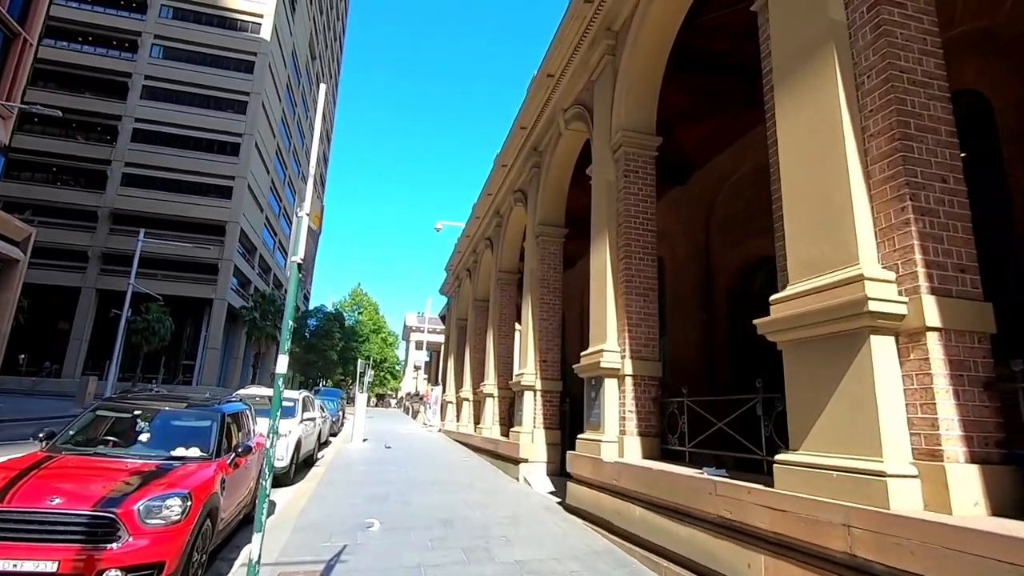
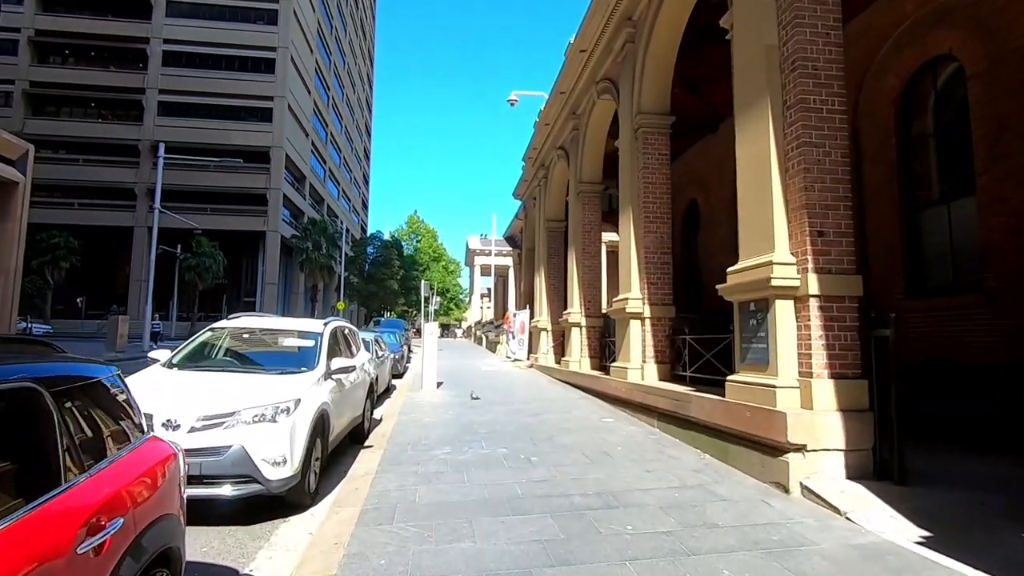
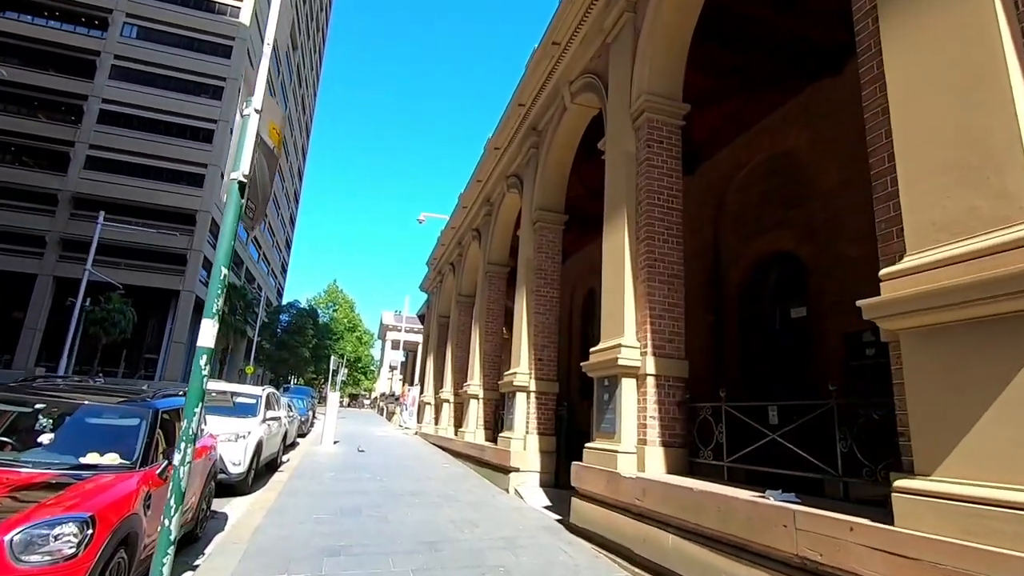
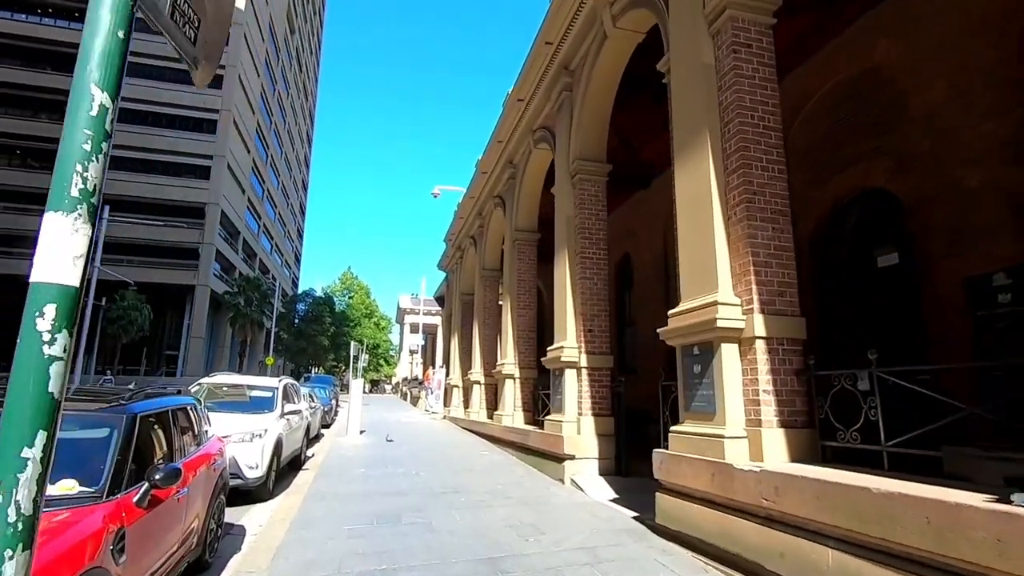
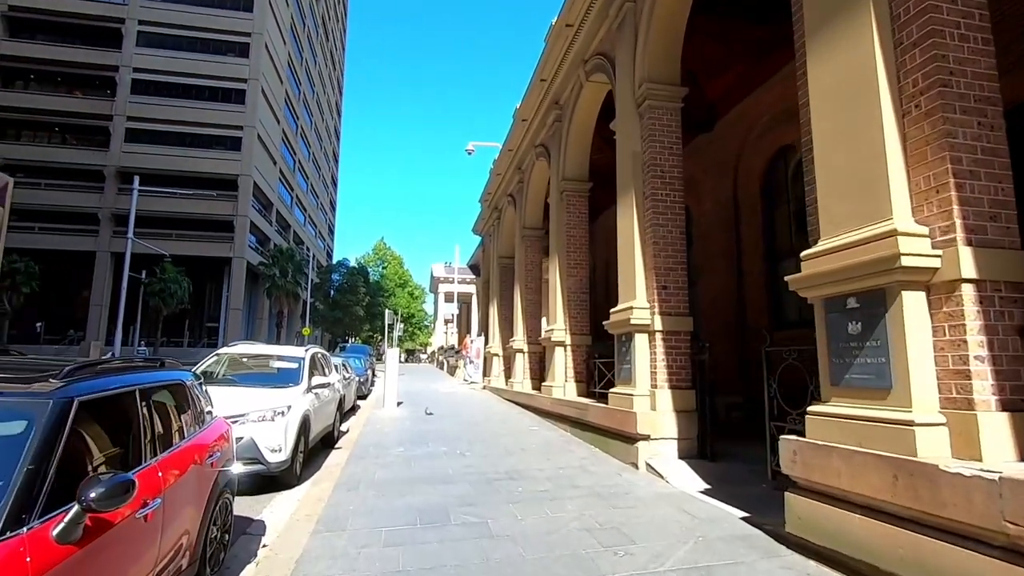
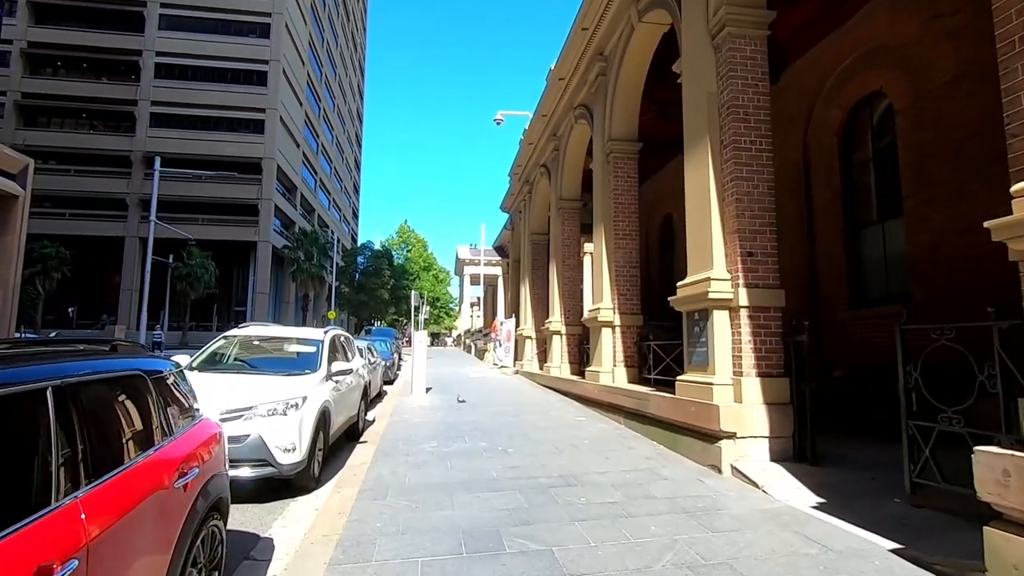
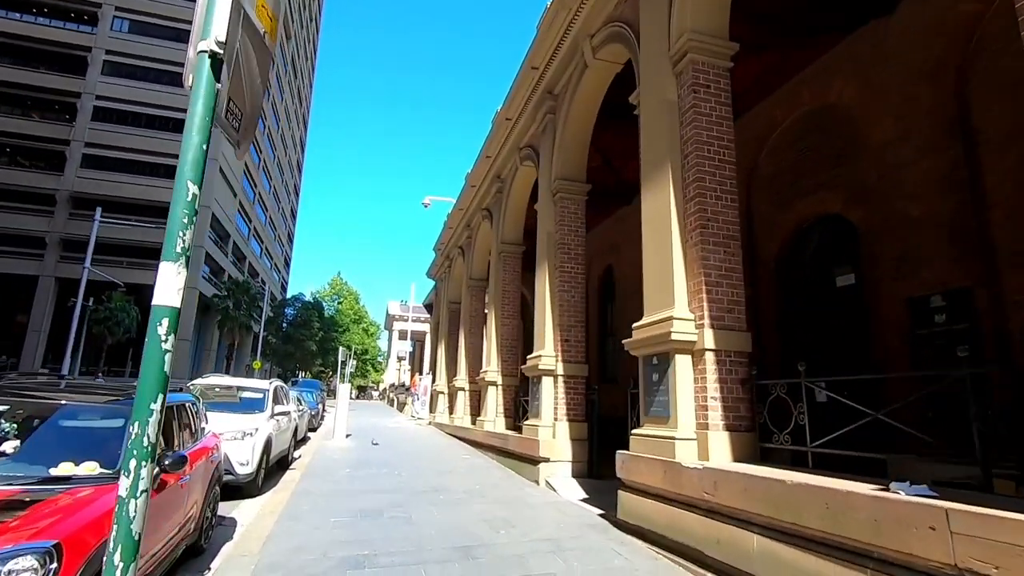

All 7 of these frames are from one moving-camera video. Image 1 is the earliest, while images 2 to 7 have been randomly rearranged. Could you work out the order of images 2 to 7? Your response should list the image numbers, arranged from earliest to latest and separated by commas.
3, 7, 4, 5, 6, 2
